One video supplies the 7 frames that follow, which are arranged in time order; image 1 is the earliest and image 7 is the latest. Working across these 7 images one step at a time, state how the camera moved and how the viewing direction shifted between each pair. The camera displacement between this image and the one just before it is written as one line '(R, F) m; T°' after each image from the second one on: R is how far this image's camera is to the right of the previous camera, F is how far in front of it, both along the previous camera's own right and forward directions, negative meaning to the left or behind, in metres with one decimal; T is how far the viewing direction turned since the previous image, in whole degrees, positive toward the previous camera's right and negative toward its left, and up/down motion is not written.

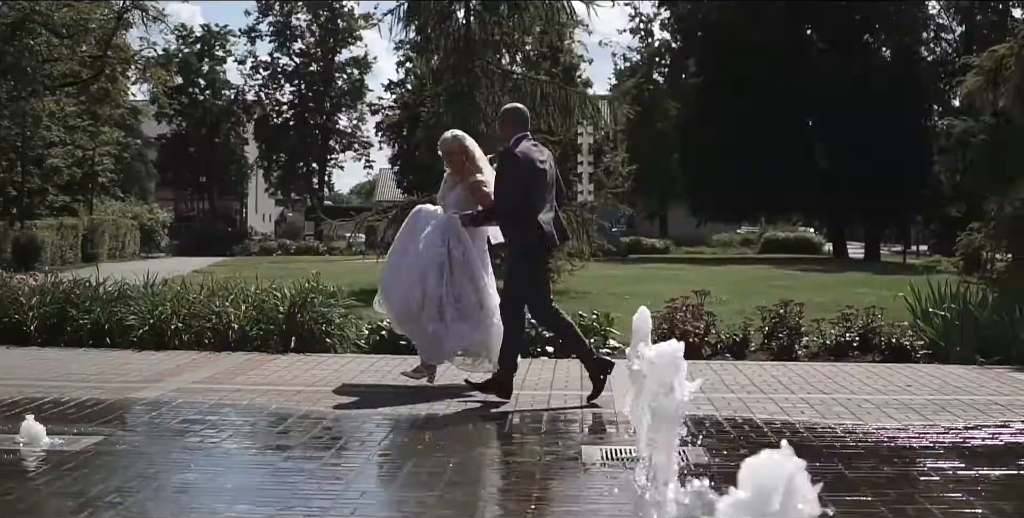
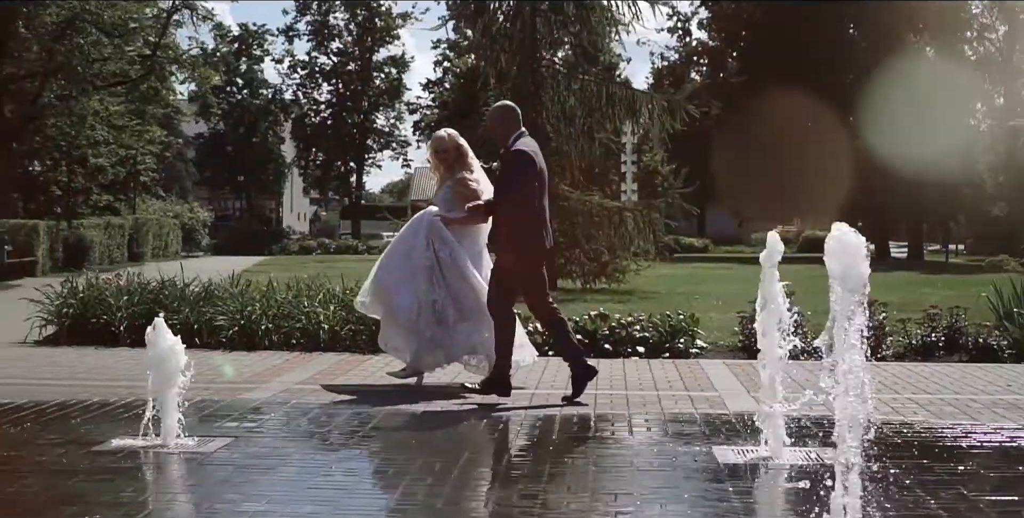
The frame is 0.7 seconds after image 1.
(-0.7, 0.0) m; 0°
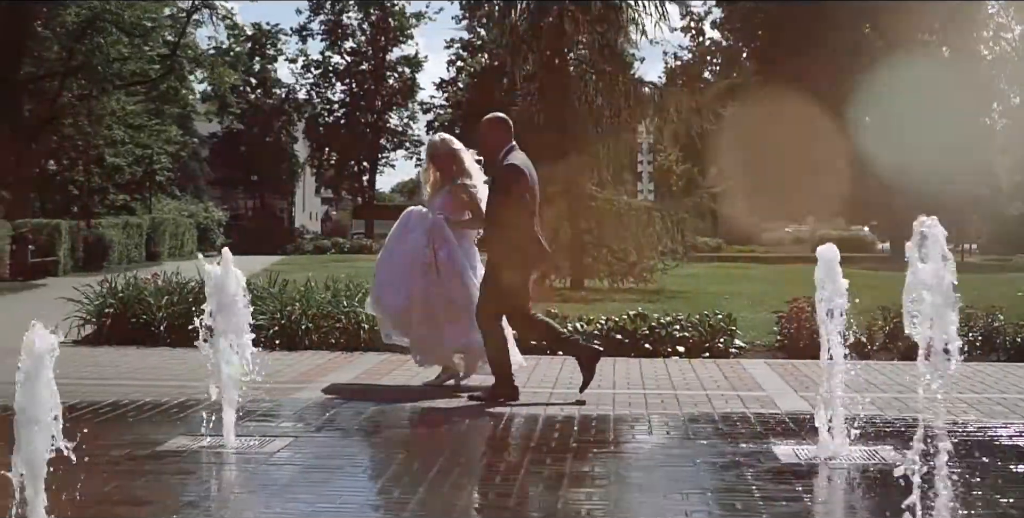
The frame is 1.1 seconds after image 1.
(-0.3, 0.0) m; 0°
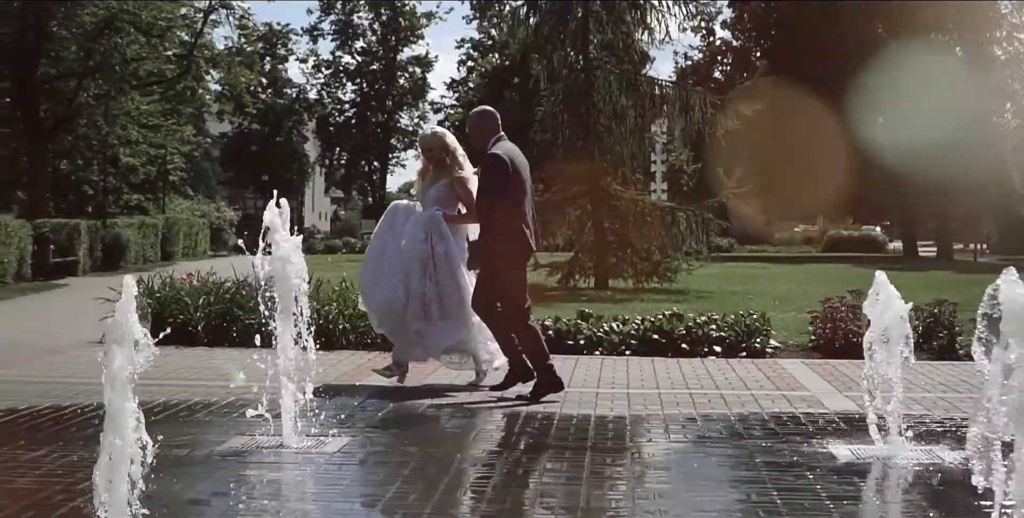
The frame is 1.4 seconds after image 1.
(-0.3, 0.0) m; 0°
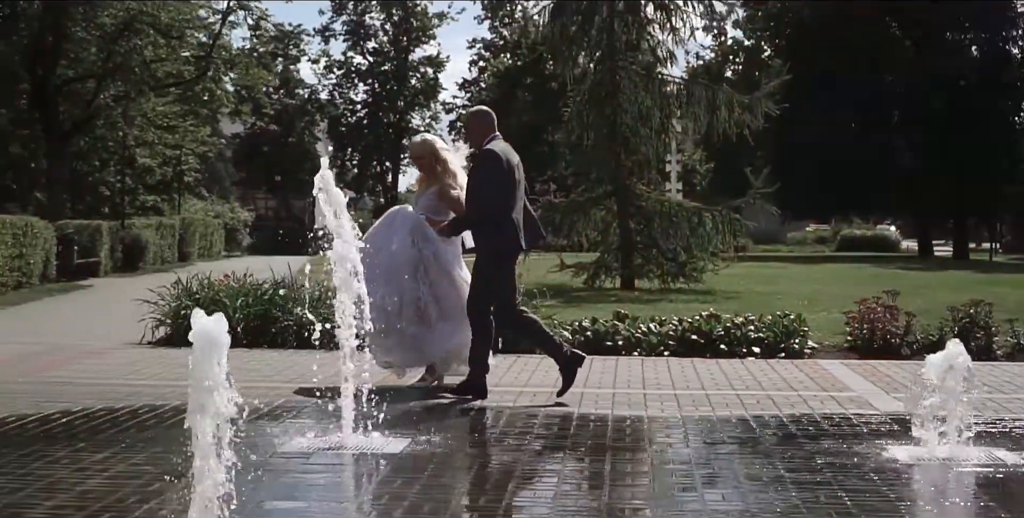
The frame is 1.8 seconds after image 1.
(-0.3, 0.0) m; 0°
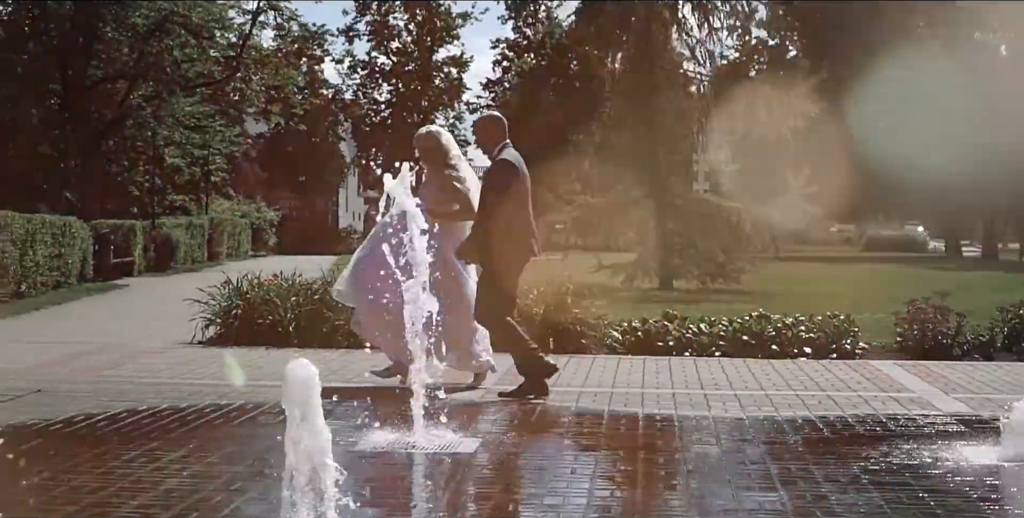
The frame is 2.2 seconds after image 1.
(-0.4, 0.0) m; 0°
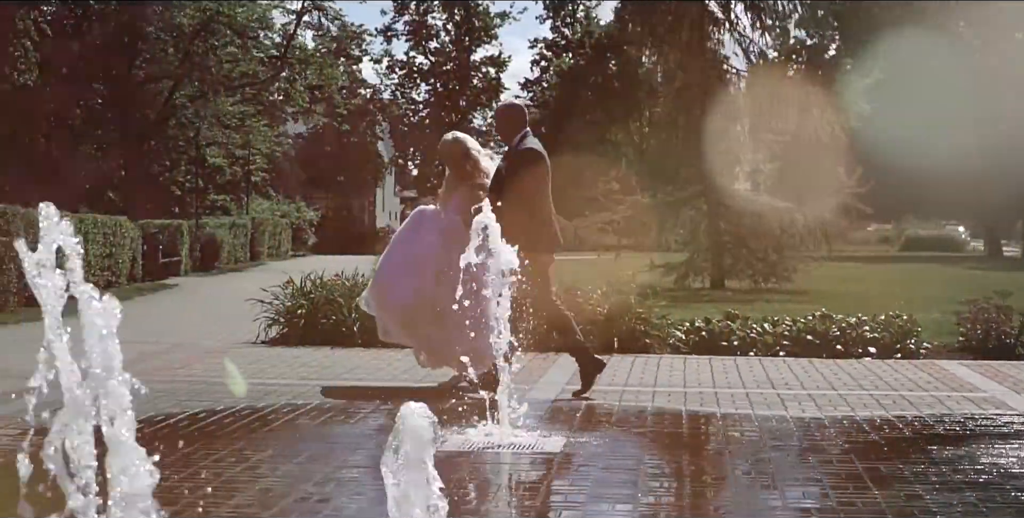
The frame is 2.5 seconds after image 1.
(-0.4, 0.0) m; -1°
